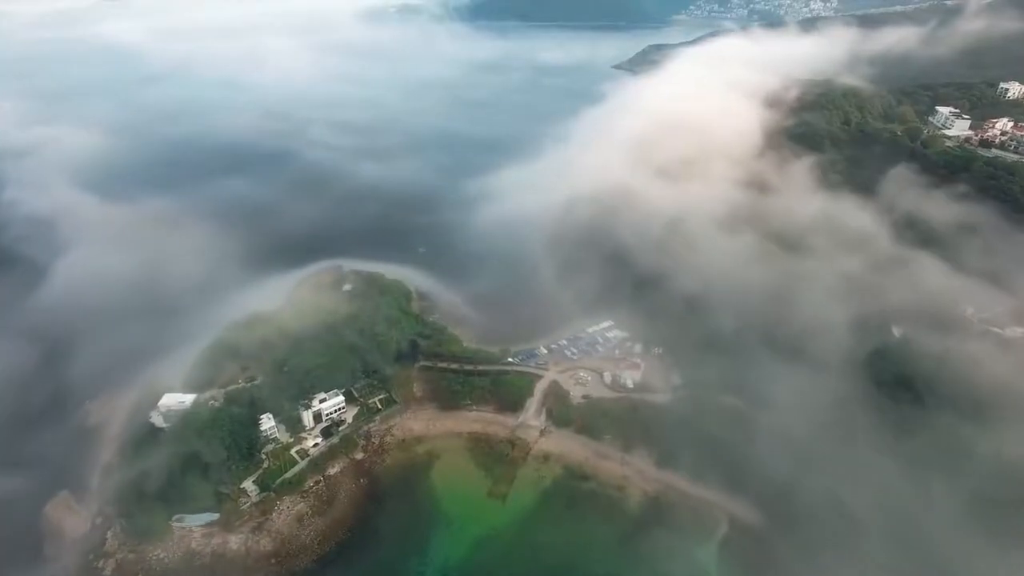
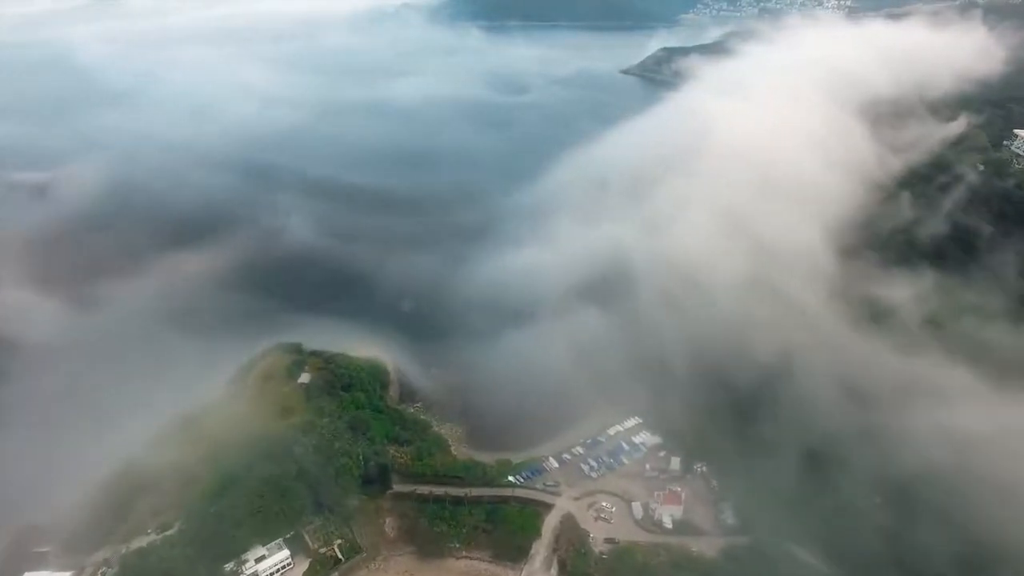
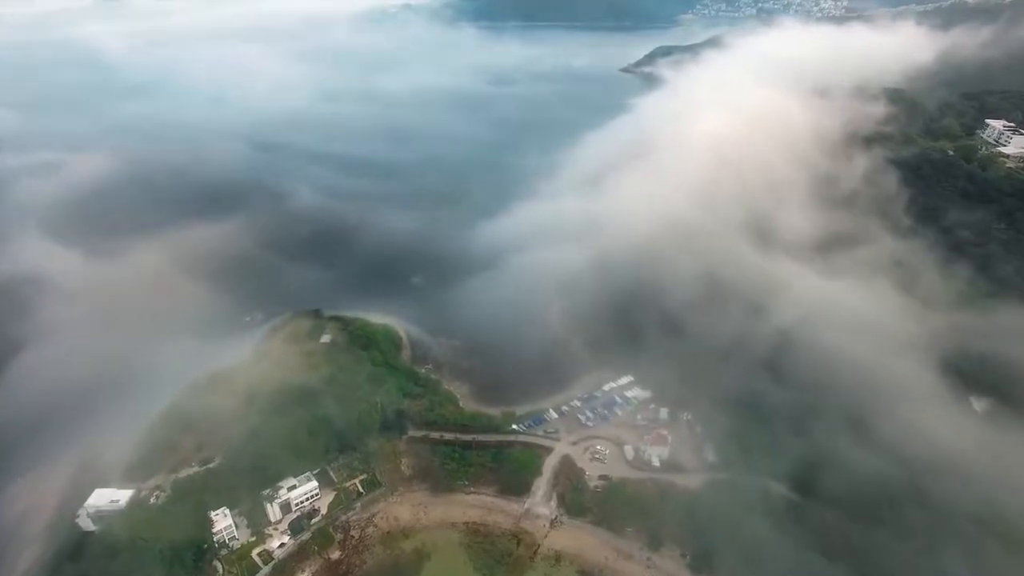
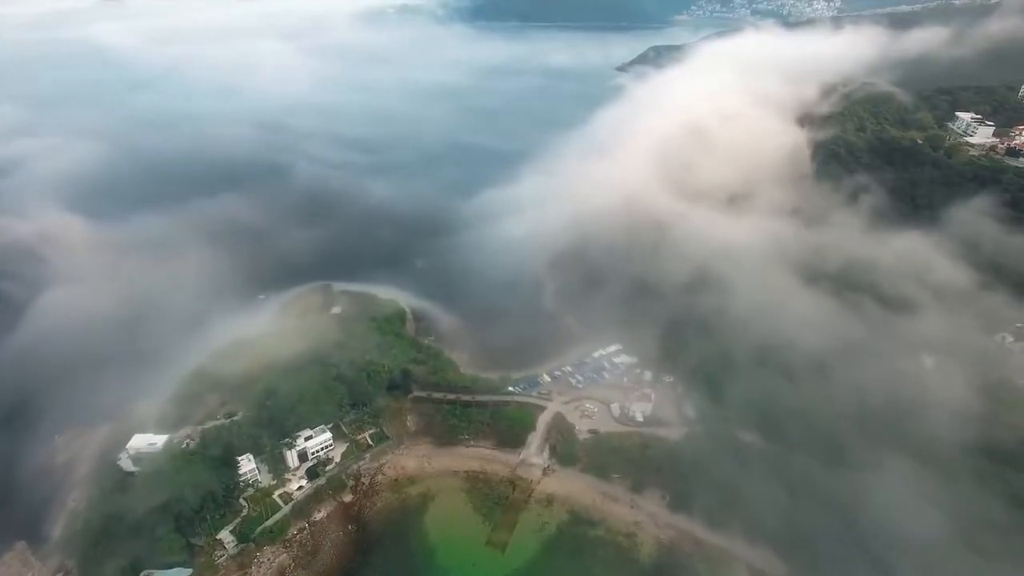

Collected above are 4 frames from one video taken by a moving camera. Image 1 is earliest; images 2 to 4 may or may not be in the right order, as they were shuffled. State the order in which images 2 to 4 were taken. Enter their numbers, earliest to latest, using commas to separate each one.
4, 3, 2
